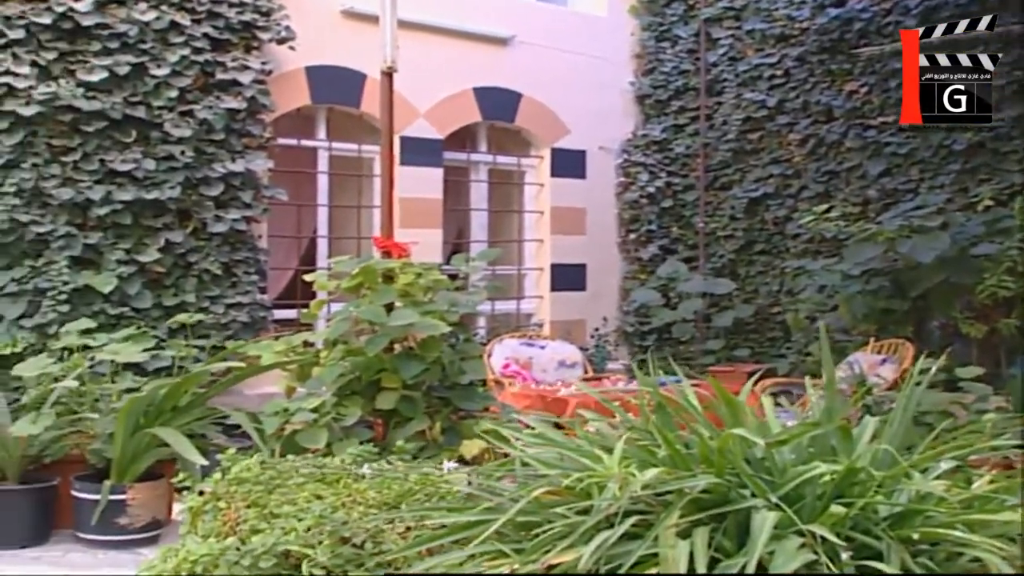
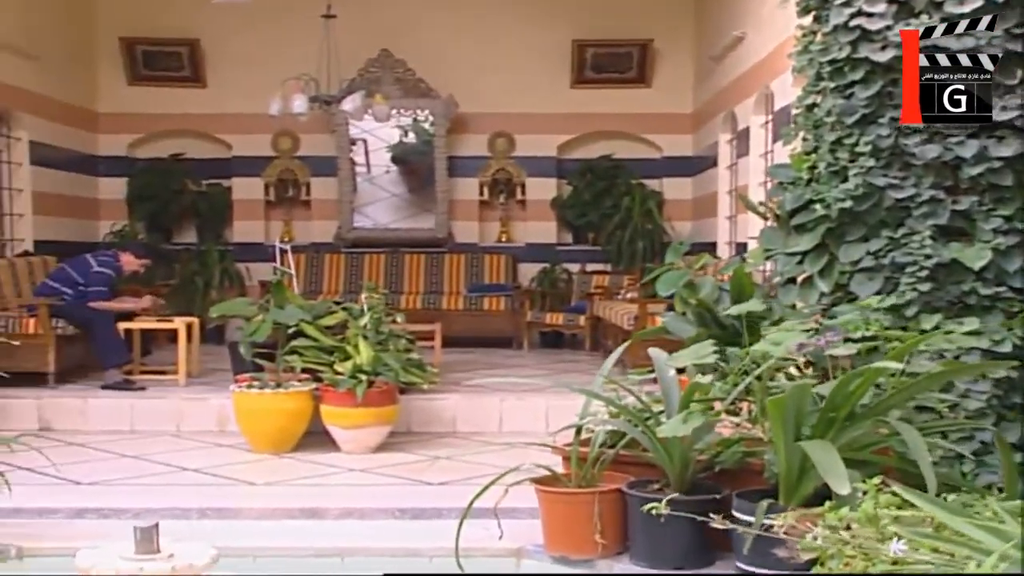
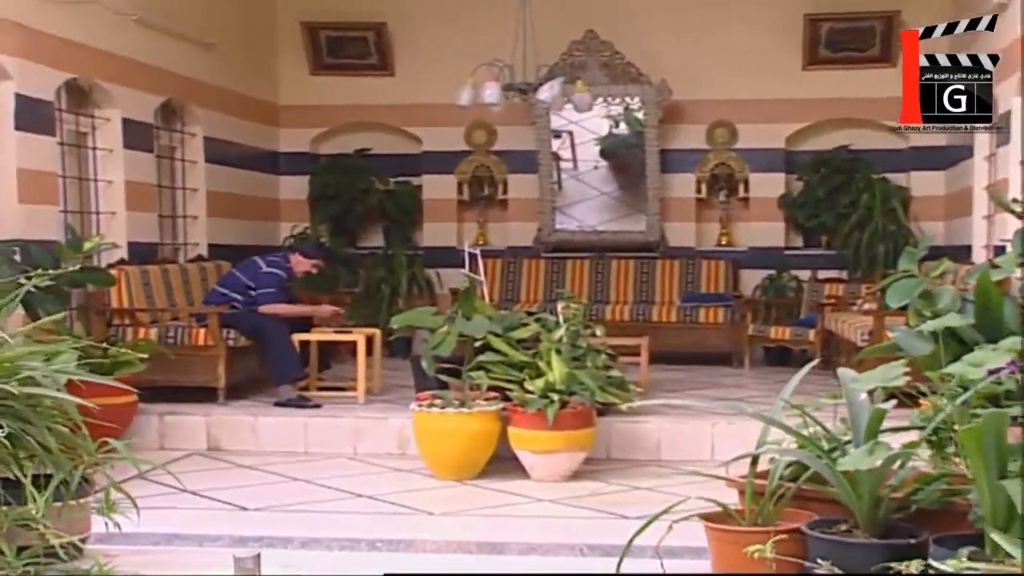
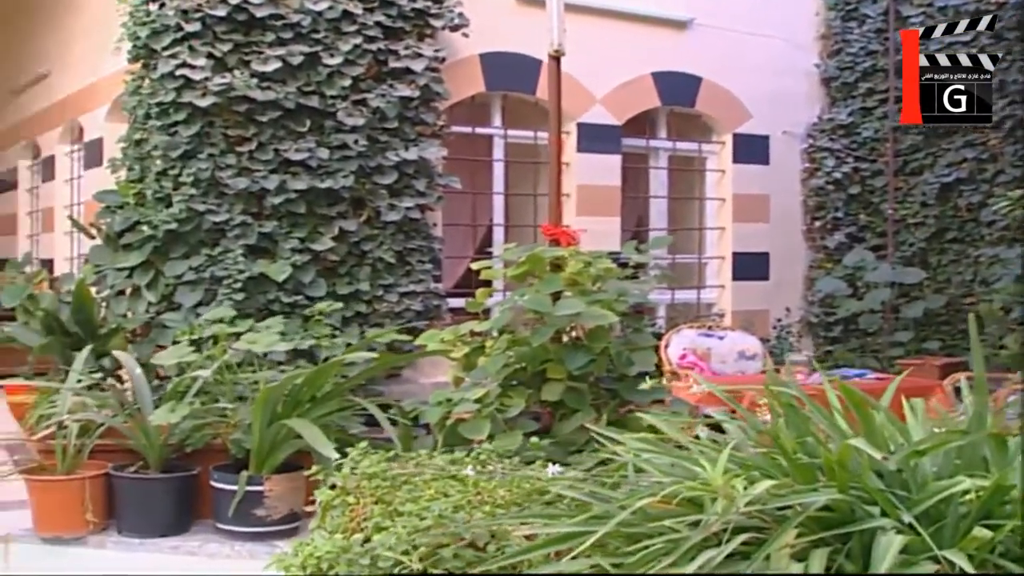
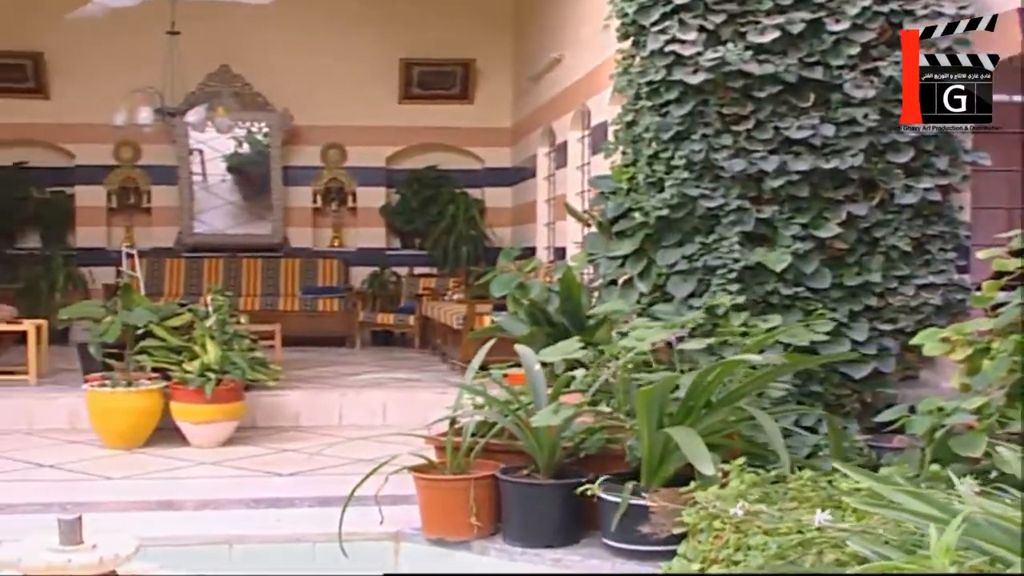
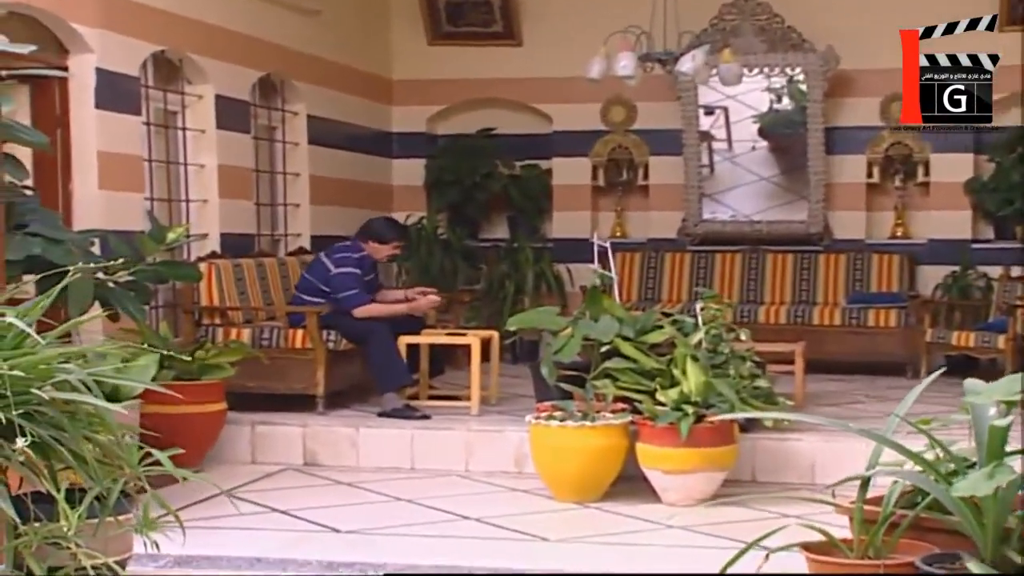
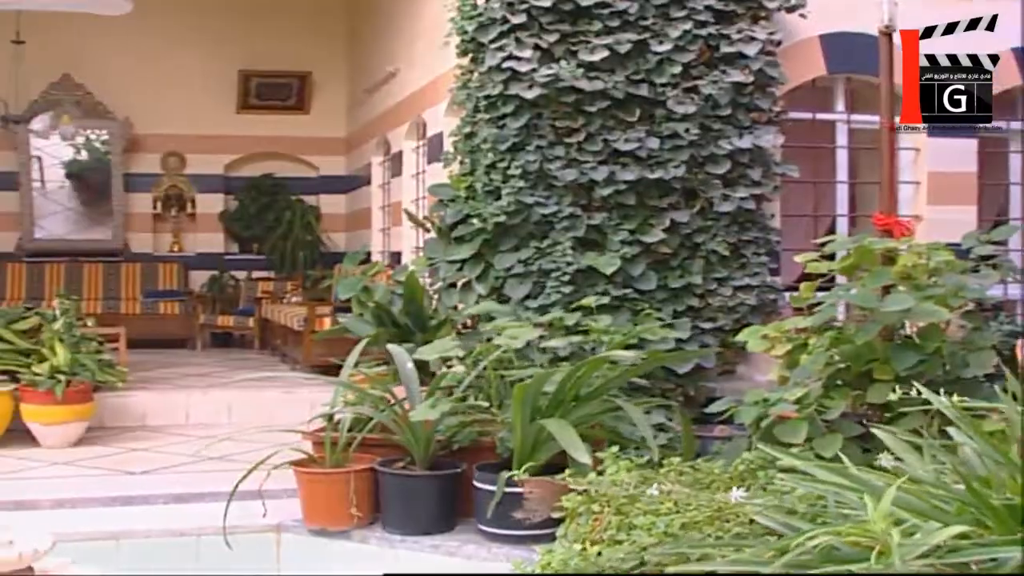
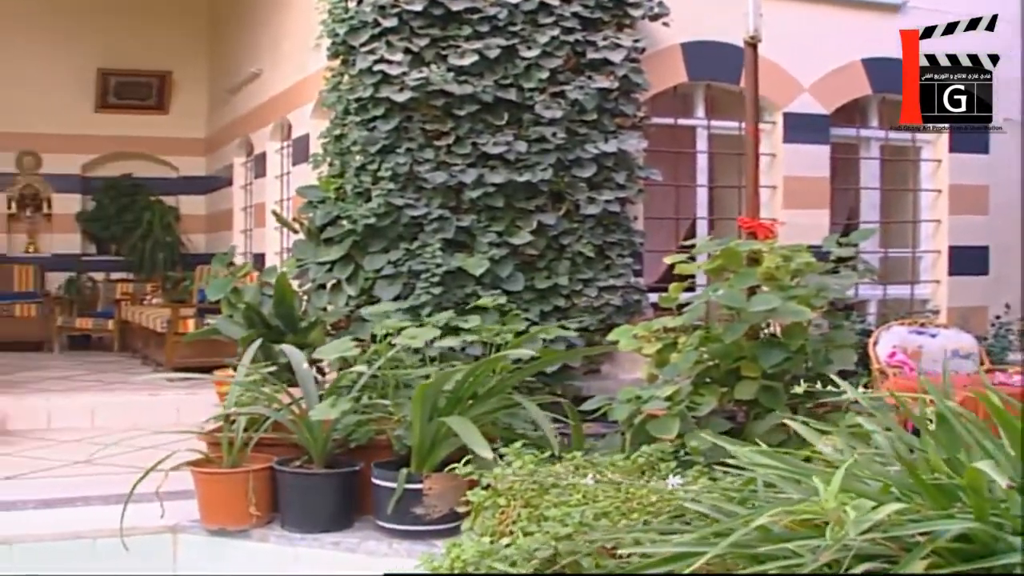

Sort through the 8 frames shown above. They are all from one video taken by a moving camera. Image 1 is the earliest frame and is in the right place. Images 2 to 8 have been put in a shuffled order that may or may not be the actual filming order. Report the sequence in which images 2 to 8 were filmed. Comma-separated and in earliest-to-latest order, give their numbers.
4, 8, 7, 5, 2, 3, 6
